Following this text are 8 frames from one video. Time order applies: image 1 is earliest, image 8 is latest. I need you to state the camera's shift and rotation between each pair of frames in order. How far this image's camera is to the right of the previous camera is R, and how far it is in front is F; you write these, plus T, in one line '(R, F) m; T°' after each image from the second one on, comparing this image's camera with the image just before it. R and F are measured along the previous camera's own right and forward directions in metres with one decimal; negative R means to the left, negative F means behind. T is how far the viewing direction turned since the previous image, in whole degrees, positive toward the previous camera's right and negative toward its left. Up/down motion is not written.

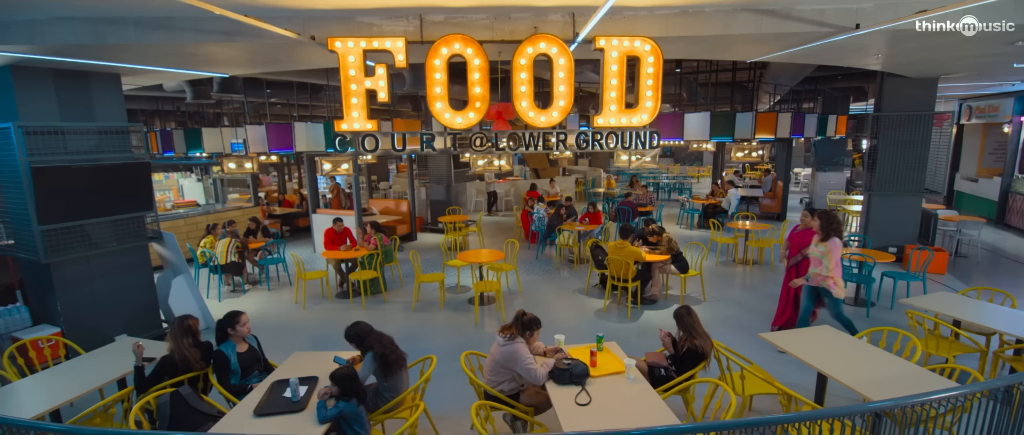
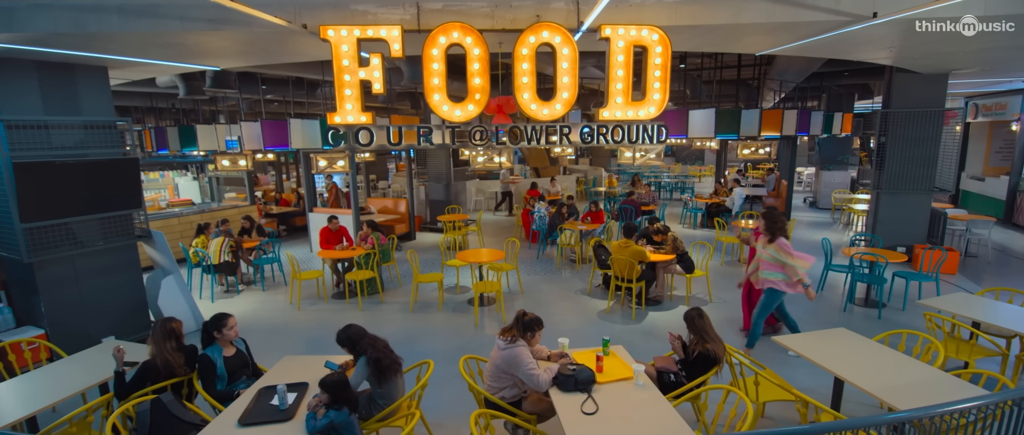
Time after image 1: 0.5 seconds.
(0.0, +0.2) m; 0°
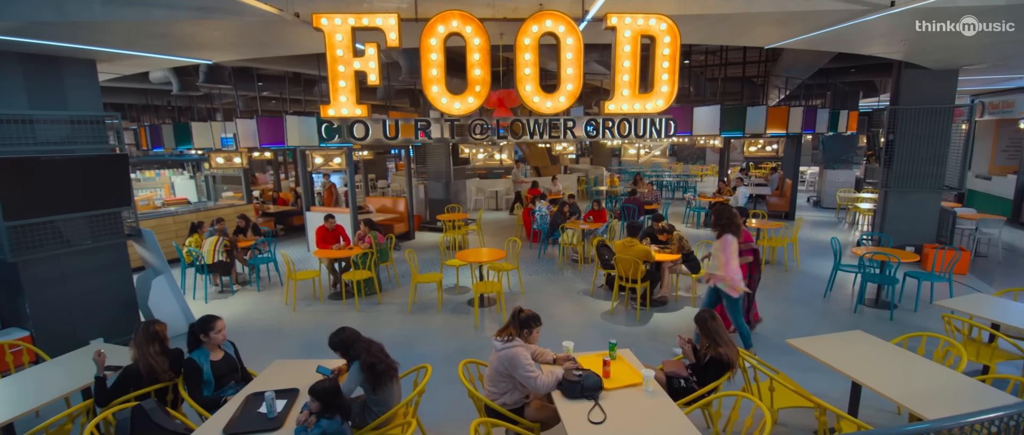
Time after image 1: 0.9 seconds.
(0.0, +0.2) m; 0°
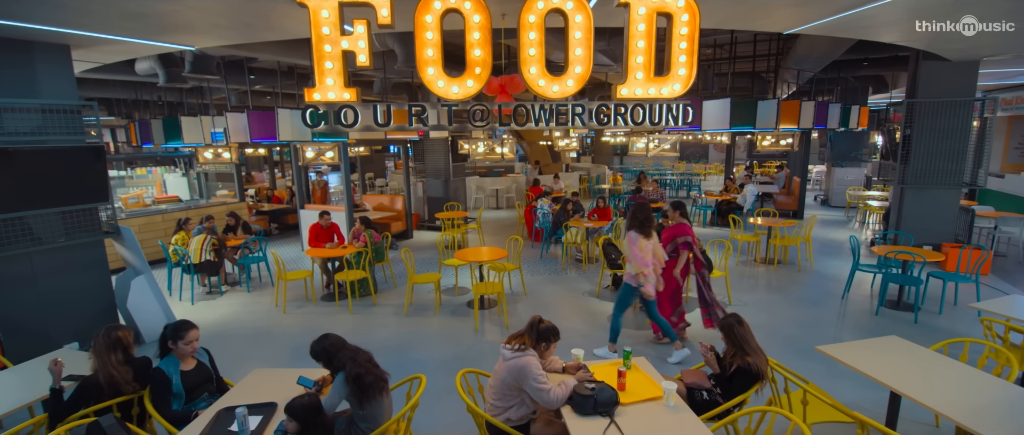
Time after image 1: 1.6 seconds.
(0.0, +0.3) m; 0°
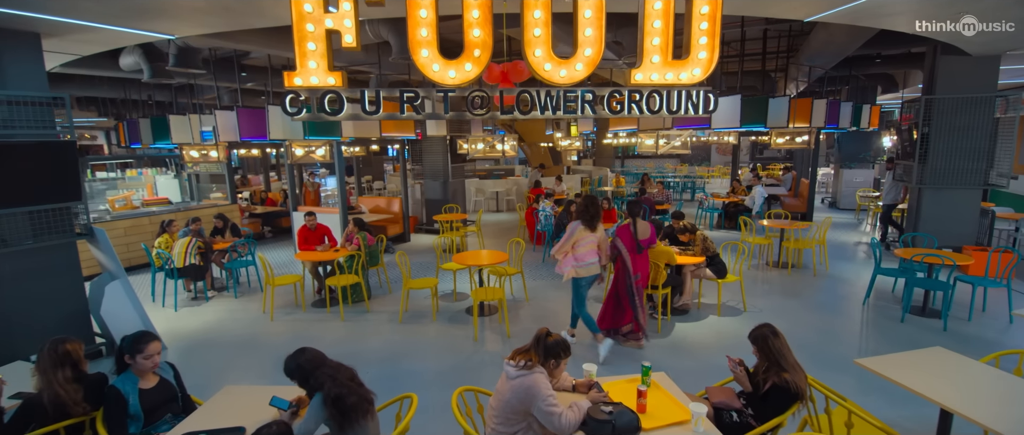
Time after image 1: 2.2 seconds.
(0.0, +0.3) m; 0°
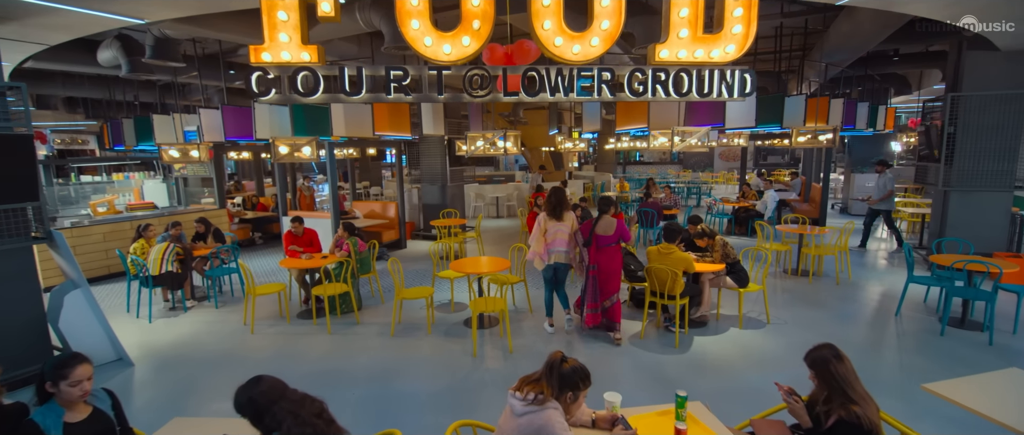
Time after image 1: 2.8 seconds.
(0.0, +0.5) m; 0°
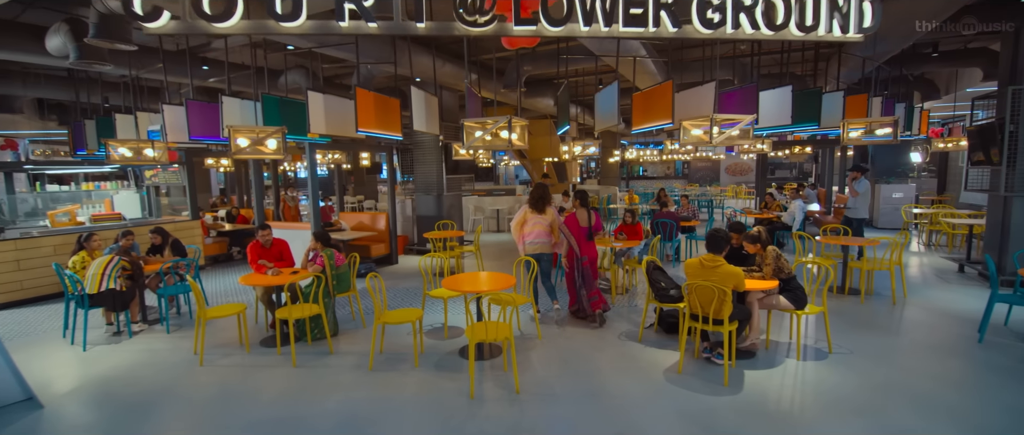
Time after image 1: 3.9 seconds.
(-0.1, +0.9) m; 0°
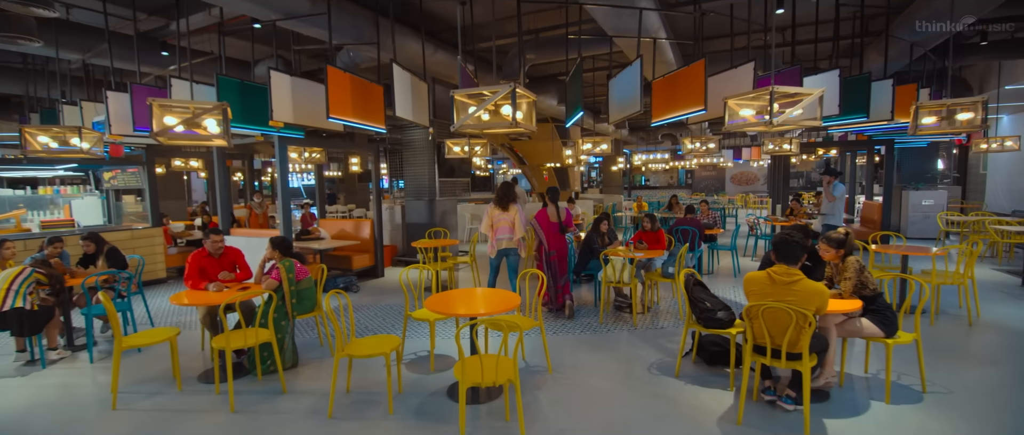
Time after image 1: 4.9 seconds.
(0.0, +1.0) m; 0°
